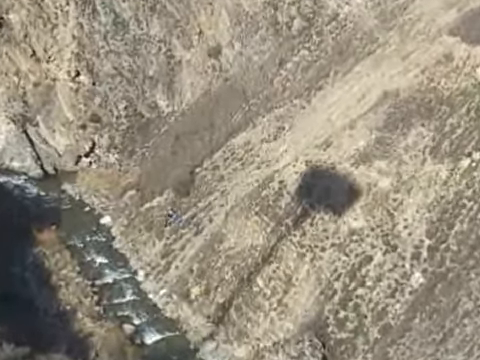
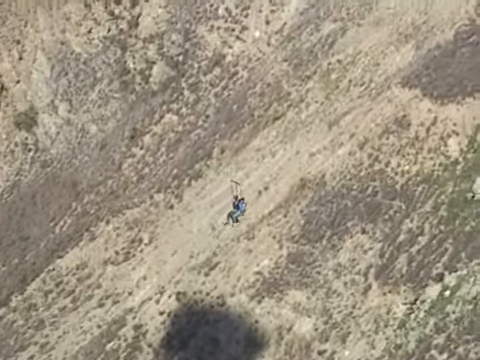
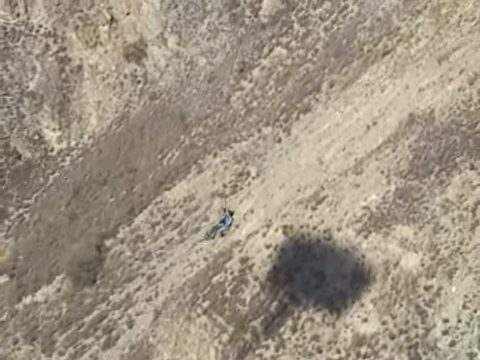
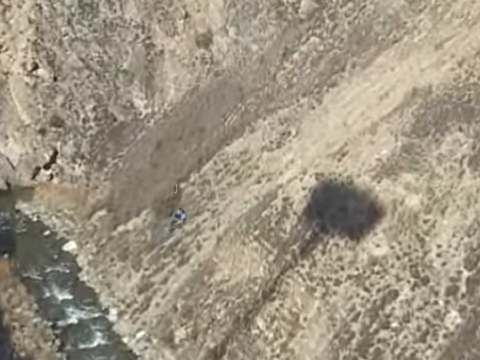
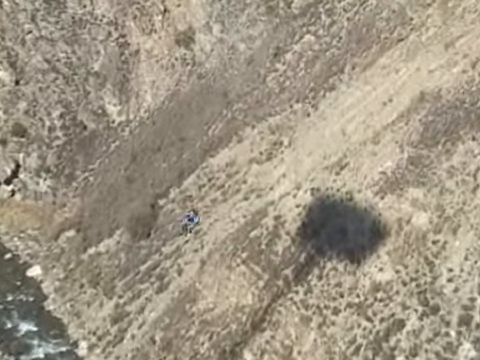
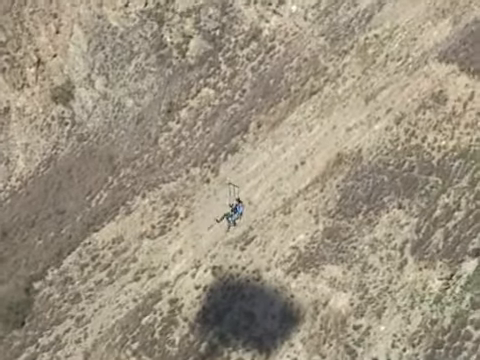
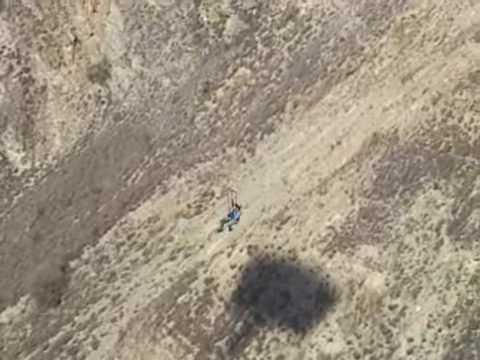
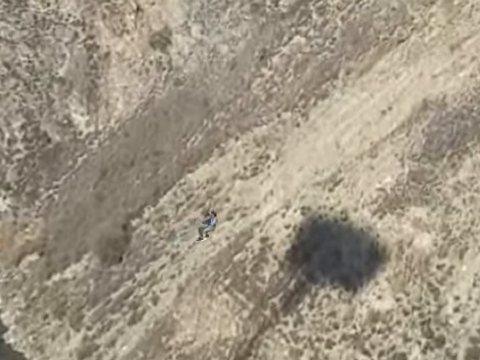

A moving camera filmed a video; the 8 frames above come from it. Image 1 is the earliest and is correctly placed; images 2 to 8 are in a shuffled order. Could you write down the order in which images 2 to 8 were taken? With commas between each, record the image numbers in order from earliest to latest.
4, 5, 8, 3, 7, 6, 2
